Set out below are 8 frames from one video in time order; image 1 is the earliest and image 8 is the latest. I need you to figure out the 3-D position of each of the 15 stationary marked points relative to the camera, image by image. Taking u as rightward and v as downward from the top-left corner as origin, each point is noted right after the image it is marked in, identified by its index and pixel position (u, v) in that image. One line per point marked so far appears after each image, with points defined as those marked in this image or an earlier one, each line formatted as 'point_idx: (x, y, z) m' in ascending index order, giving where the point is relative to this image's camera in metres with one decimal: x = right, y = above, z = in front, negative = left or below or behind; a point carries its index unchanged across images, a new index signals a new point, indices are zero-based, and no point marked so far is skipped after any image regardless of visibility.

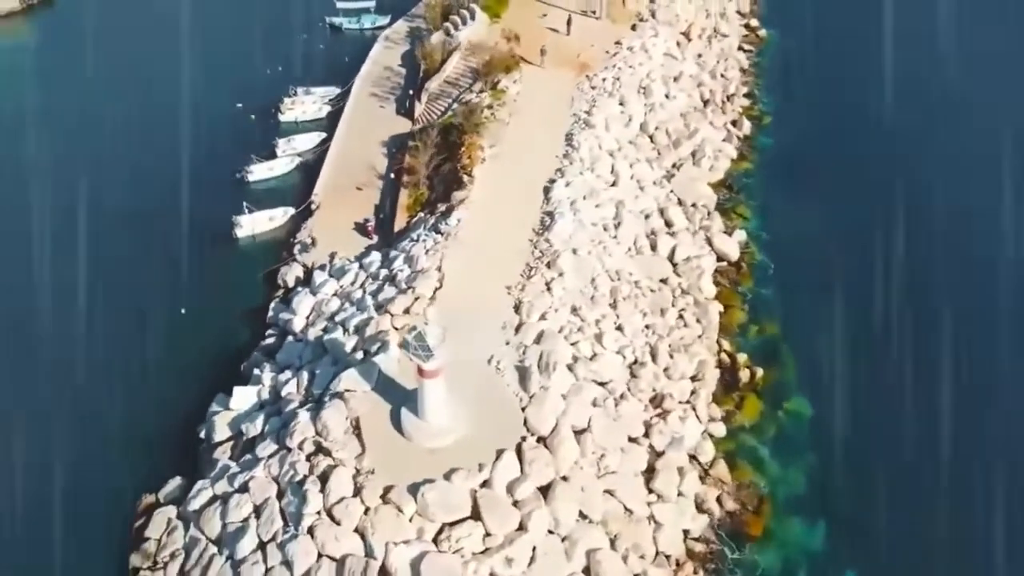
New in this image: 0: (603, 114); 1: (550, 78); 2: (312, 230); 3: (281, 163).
0: (+2.3, +4.4, +17.7) m
1: (+1.1, +5.8, +18.9) m
2: (-4.8, +1.3, +16.3) m
3: (-6.4, +3.4, +19.1) m
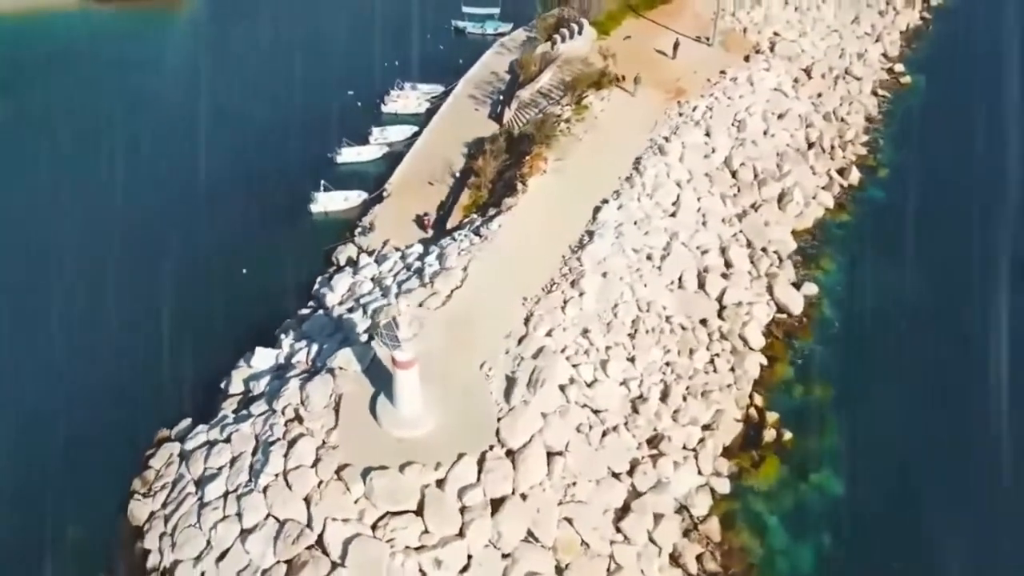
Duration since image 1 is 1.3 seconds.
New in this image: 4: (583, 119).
0: (+4.3, +3.6, +17.1) m
1: (+3.5, +5.1, +18.6) m
2: (-3.4, +1.8, +17.1) m
3: (-4.1, +4.0, +20.1) m
4: (+1.8, +4.3, +17.6) m
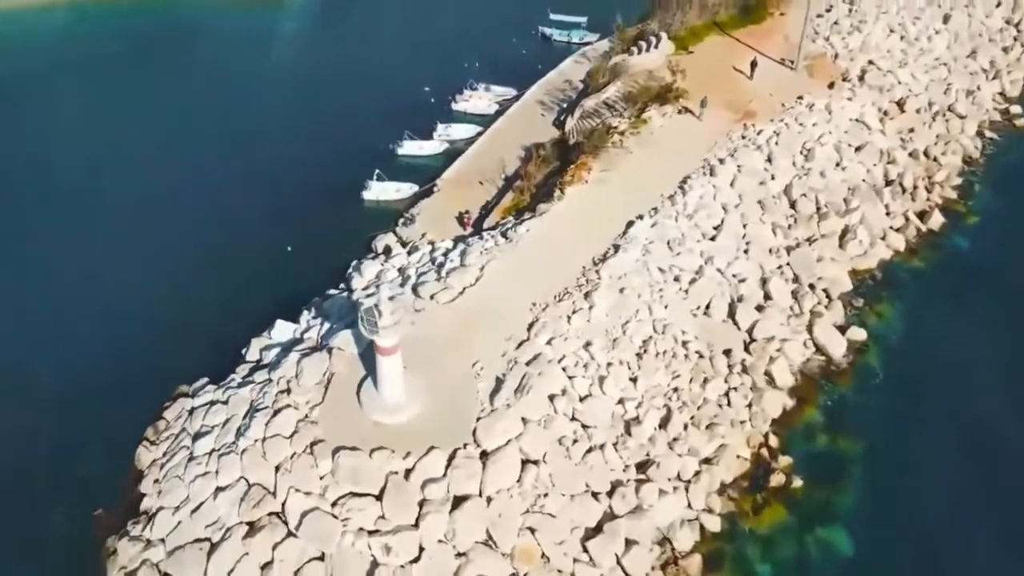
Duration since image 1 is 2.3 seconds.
0: (+5.4, +2.9, +16.5) m
1: (+5.1, +4.5, +18.1) m
2: (-2.3, +2.0, +17.4) m
3: (-2.4, +4.2, +20.6) m
4: (+3.2, +3.9, +17.3) m
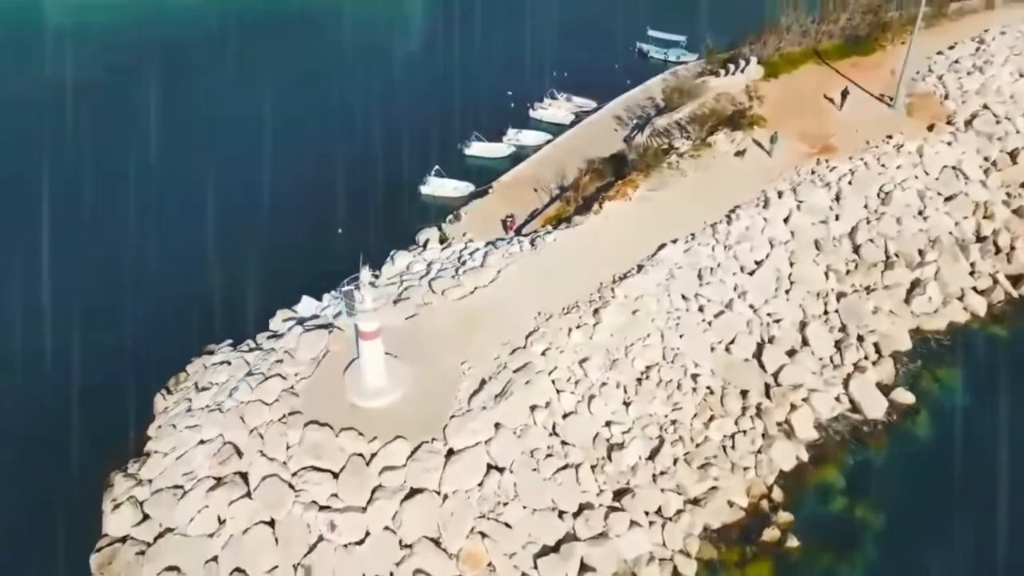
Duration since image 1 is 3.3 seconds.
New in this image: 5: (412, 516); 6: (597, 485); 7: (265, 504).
0: (+6.5, +1.9, +15.5) m
1: (+6.6, +3.5, +17.2) m
2: (-1.1, +2.0, +17.7) m
3: (-0.3, +4.2, +20.9) m
4: (+4.6, +3.2, +16.7) m
5: (-1.4, -3.2, +9.6) m
6: (+1.3, -3.1, +10.8) m
7: (-3.4, -3.0, +9.5) m
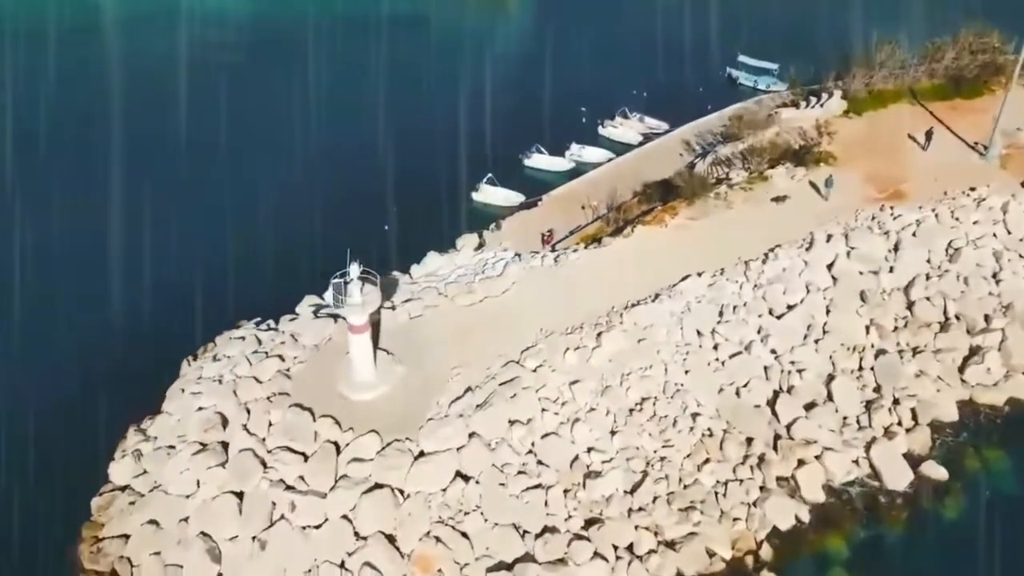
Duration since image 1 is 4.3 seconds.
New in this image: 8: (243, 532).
0: (+7.2, +0.9, +14.6) m
1: (+7.7, +2.3, +16.2) m
2: (0.0, +1.8, +17.8) m
3: (+1.5, +3.7, +20.9) m
4: (+5.6, +2.3, +16.1) m
5: (-2.1, -3.2, +9.8) m
6: (+0.8, -3.4, +10.7) m
7: (-4.0, -2.8, +10.0) m
8: (-3.8, -3.5, +9.7) m
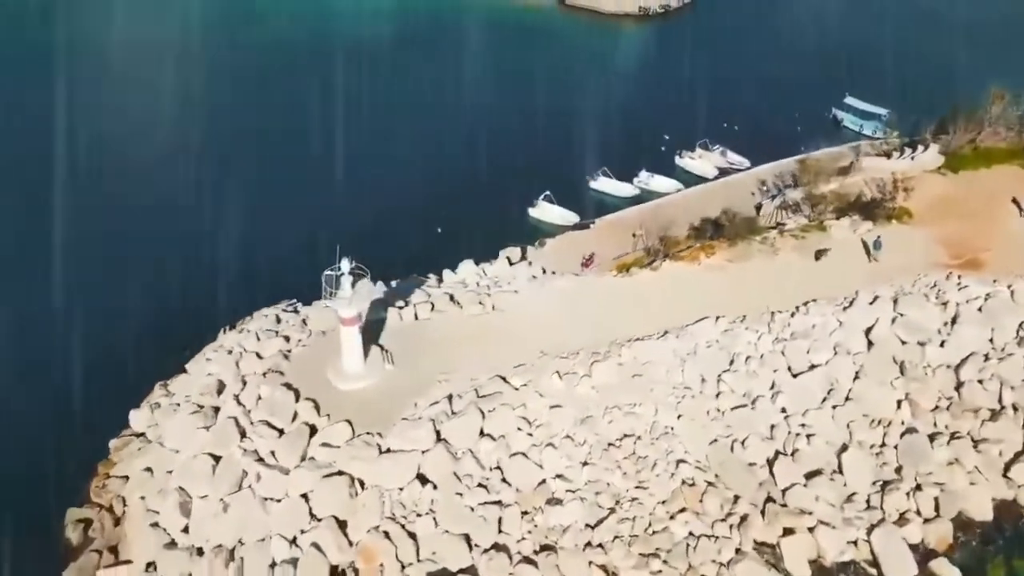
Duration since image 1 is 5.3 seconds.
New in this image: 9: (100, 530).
0: (+7.5, -0.5, +13.5) m
1: (+8.5, +0.8, +15.0) m
2: (+1.3, +1.3, +17.9) m
3: (+3.4, +2.9, +20.6) m
4: (+6.5, +1.1, +15.2) m
5: (-2.8, -3.1, +10.3) m
6: (+0.1, -3.8, +10.7) m
7: (-4.7, -2.4, +10.9) m
8: (-4.6, -3.1, +10.5) m
9: (-6.8, -3.9, +11.2) m
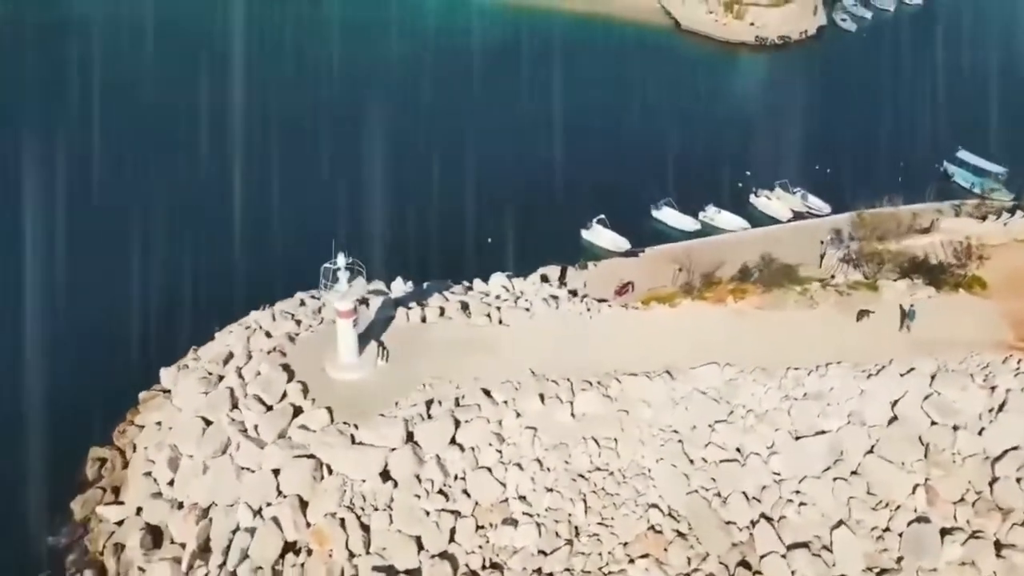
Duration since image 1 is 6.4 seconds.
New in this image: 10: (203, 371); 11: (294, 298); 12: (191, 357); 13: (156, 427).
0: (+7.5, -1.8, +12.3) m
1: (+8.9, -0.7, +13.7) m
2: (+2.3, +0.6, +17.7) m
3: (+5.2, +1.9, +20.1) m
4: (+7.0, -0.1, +14.2) m
5: (-3.5, -2.9, +10.9) m
6: (-0.7, -4.0, +10.7) m
7: (-5.1, -2.0, +11.8) m
8: (-5.2, -2.7, +11.4) m
9: (-7.3, -3.3, +12.4) m
10: (-5.6, -1.5, +12.6) m
11: (-4.6, -0.3, +14.6) m
12: (-6.4, -1.4, +13.7) m
13: (-6.4, -2.5, +12.3) m
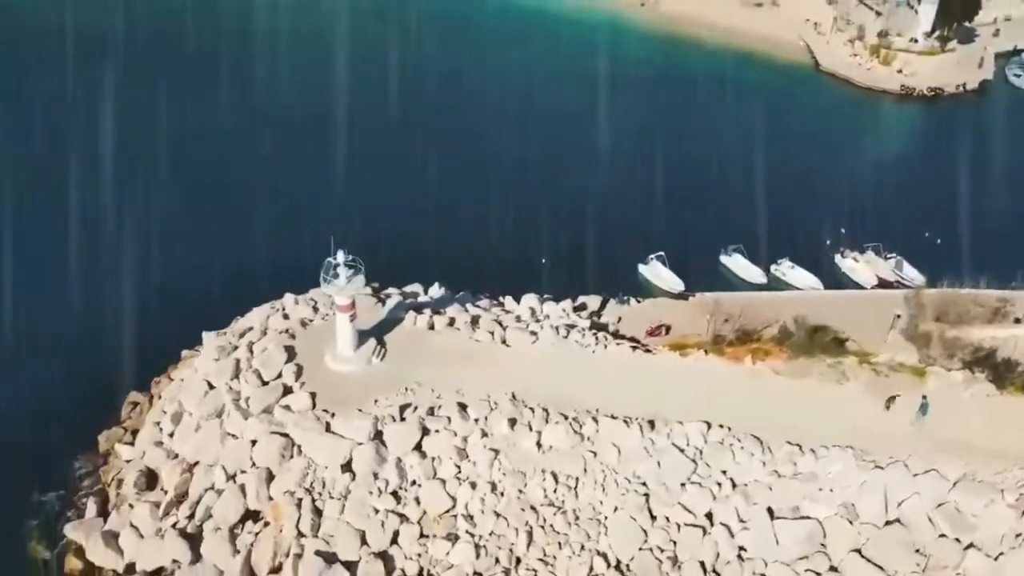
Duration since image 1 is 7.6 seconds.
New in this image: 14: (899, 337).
0: (+6.9, -3.3, +10.9) m
1: (+8.7, -2.4, +11.9) m
2: (+3.3, -0.3, +17.2) m
3: (+6.7, +0.4, +19.0) m
4: (+7.0, -1.6, +12.9) m
5: (-4.2, -2.7, +11.7) m
6: (-1.6, -4.2, +11.0) m
7: (-5.4, -1.6, +12.9) m
8: (-5.7, -2.3, +12.5) m
9: (-7.6, -2.5, +13.9) m
10: (-5.7, -1.1, +13.7) m
11: (-4.1, 0.0, +15.6) m
12: (-6.2, -0.9, +15.1) m
13: (-6.7, -1.9, +13.7) m
14: (+8.3, -1.1, +14.6) m
